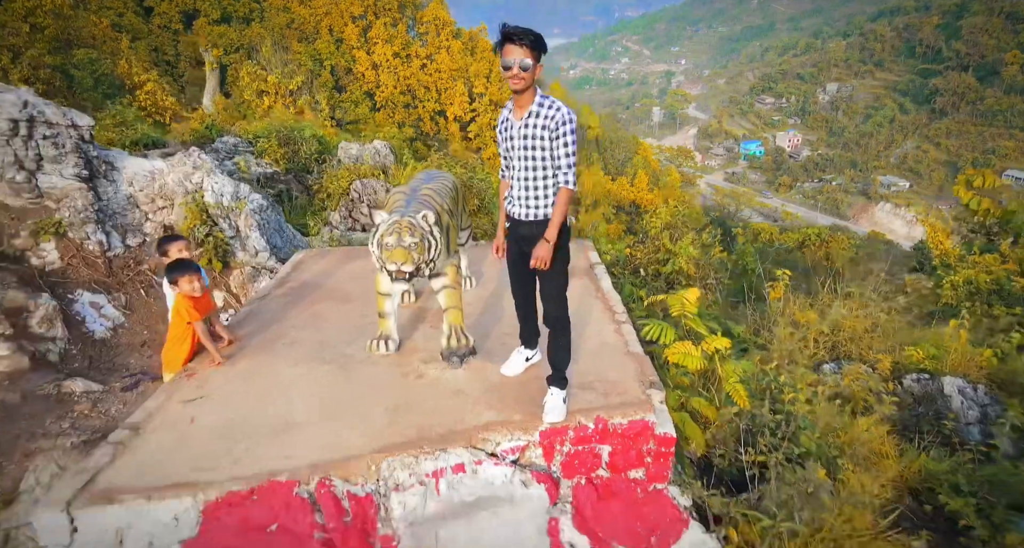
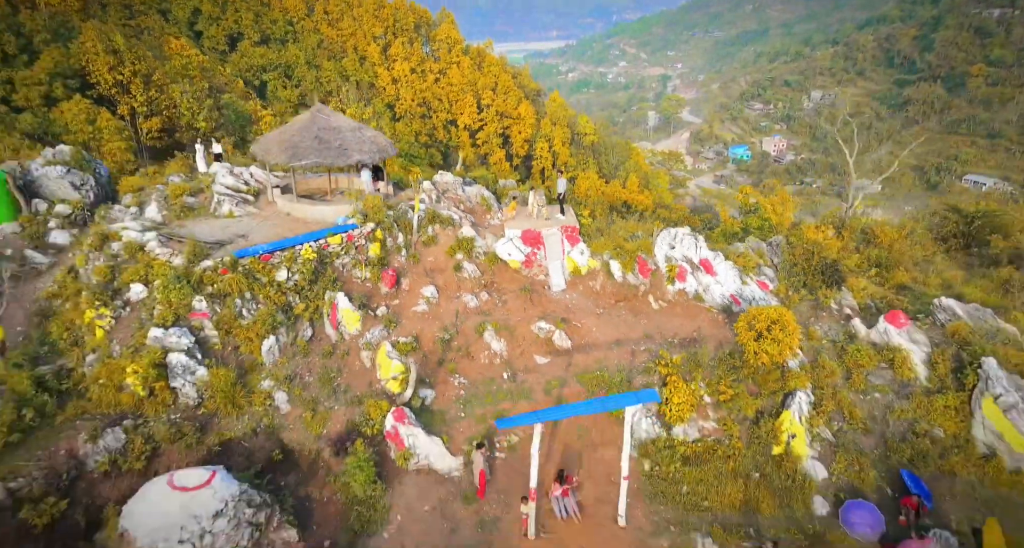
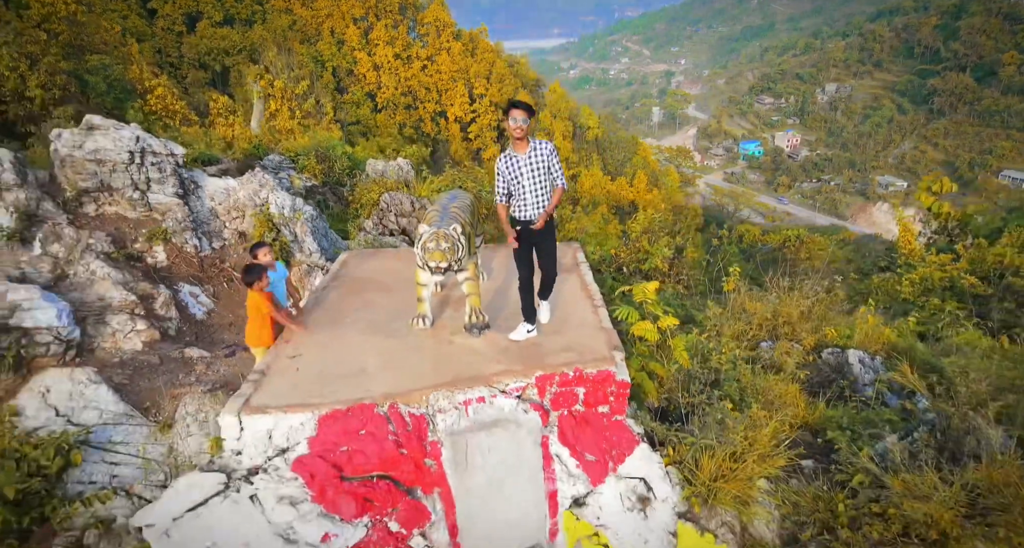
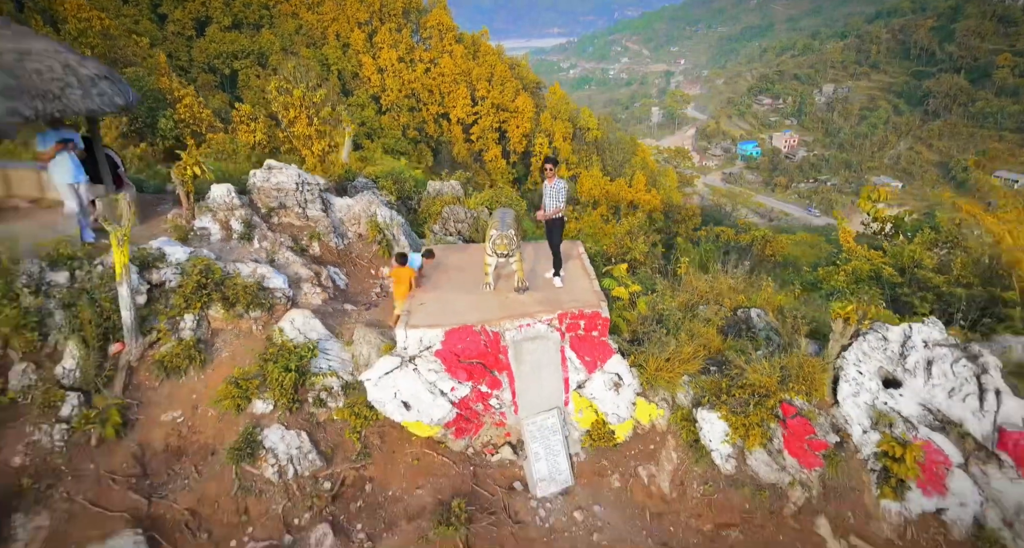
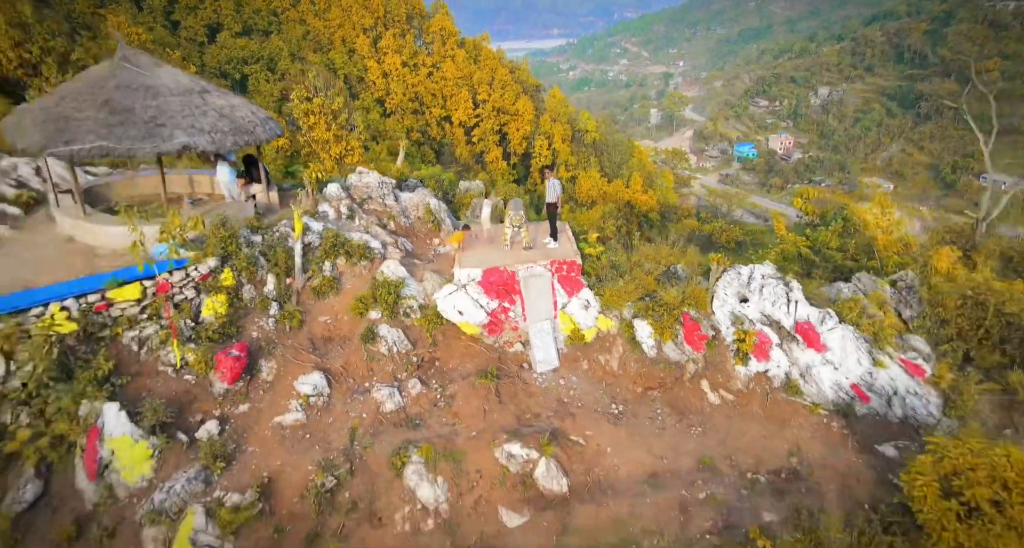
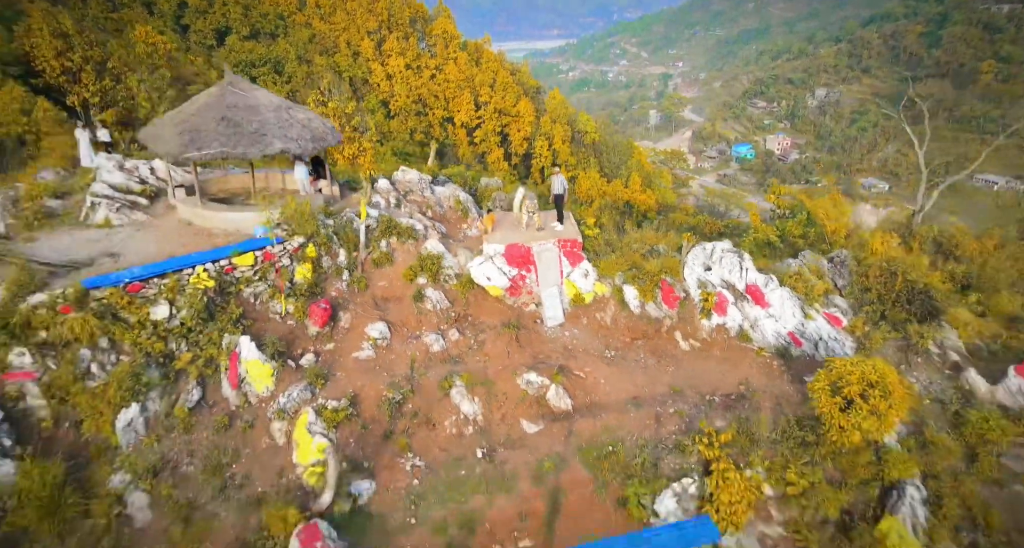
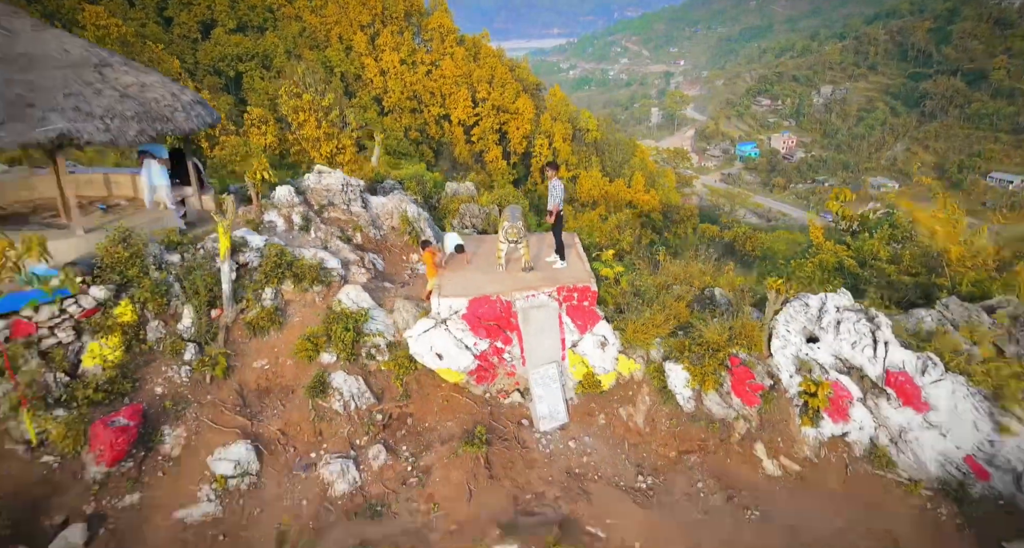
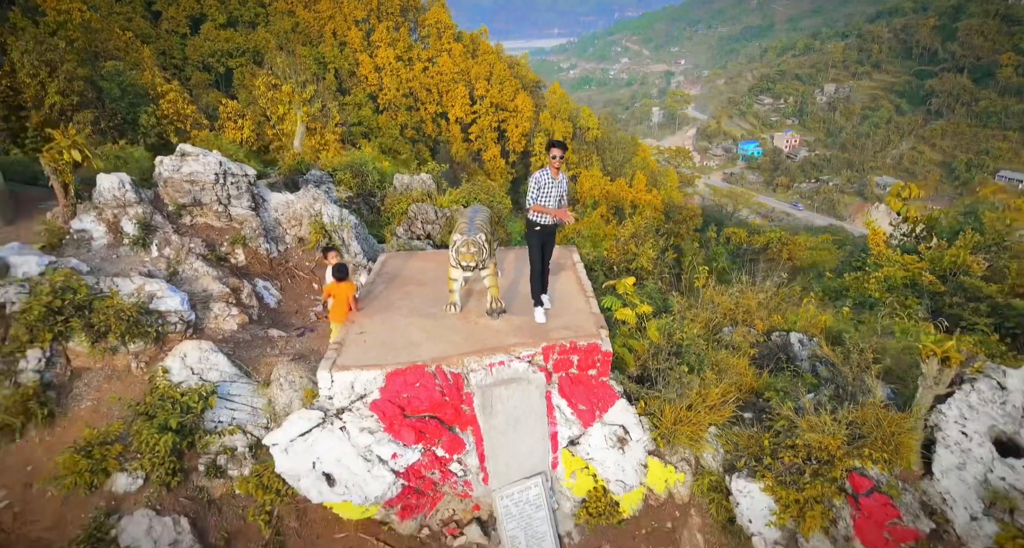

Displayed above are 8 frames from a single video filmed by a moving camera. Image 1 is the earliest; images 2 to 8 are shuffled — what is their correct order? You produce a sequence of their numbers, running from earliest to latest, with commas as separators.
3, 8, 4, 7, 5, 6, 2
